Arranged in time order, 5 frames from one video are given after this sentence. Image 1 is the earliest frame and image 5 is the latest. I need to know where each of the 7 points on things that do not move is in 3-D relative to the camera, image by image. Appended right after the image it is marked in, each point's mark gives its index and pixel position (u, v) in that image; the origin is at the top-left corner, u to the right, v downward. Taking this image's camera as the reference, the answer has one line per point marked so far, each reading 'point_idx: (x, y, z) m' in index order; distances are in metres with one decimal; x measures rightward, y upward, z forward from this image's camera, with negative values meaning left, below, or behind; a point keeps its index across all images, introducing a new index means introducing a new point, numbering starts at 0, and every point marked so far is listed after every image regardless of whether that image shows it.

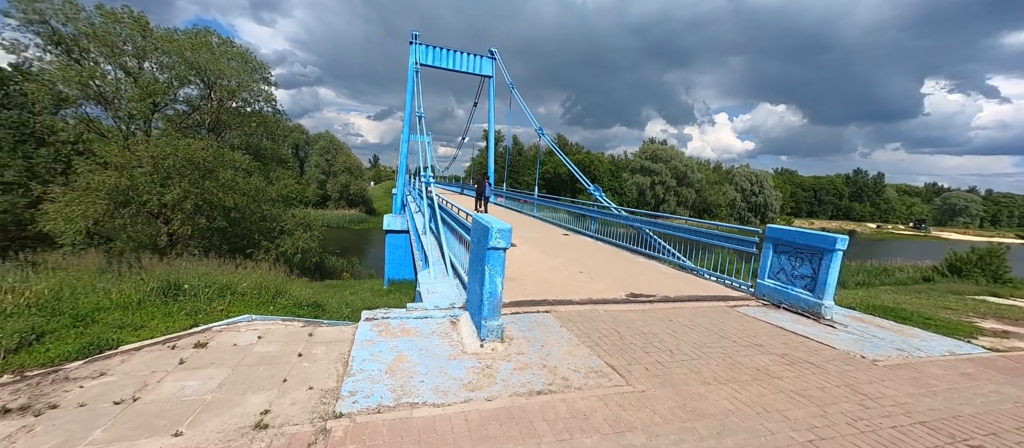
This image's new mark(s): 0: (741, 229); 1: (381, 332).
0: (+4.4, -0.1, +6.8) m
1: (-1.4, -1.1, +3.7) m
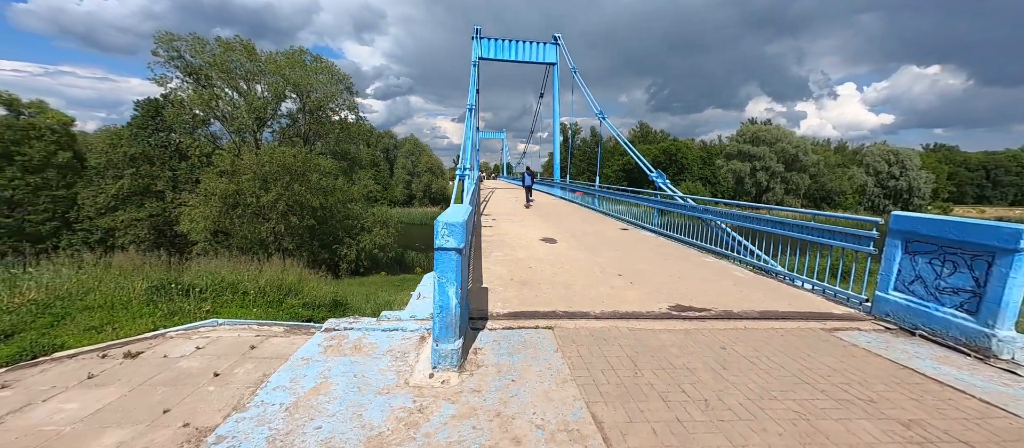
0: (+4.7, +0.1, +4.9) m
1: (-1.6, -1.1, +3.2) m
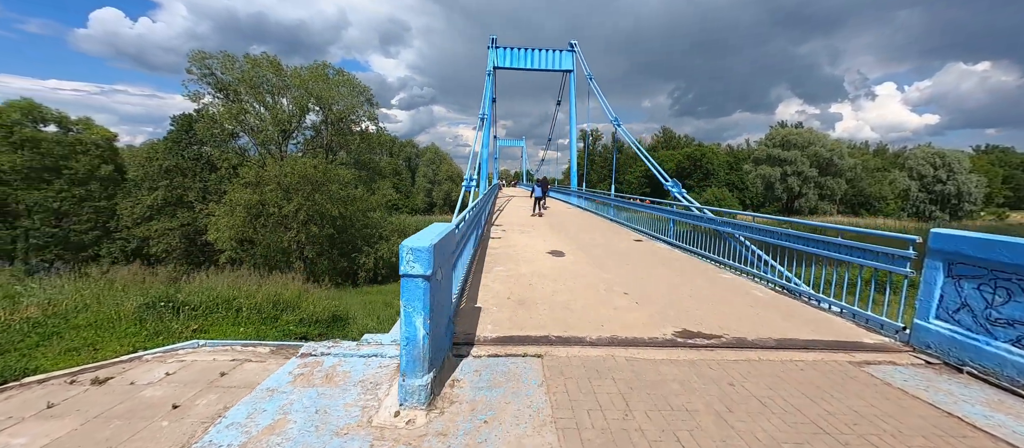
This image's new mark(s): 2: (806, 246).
0: (+4.6, -0.2, +4.4) m
1: (-1.8, -1.3, +3.0) m
2: (+4.6, -0.3, +5.6) m
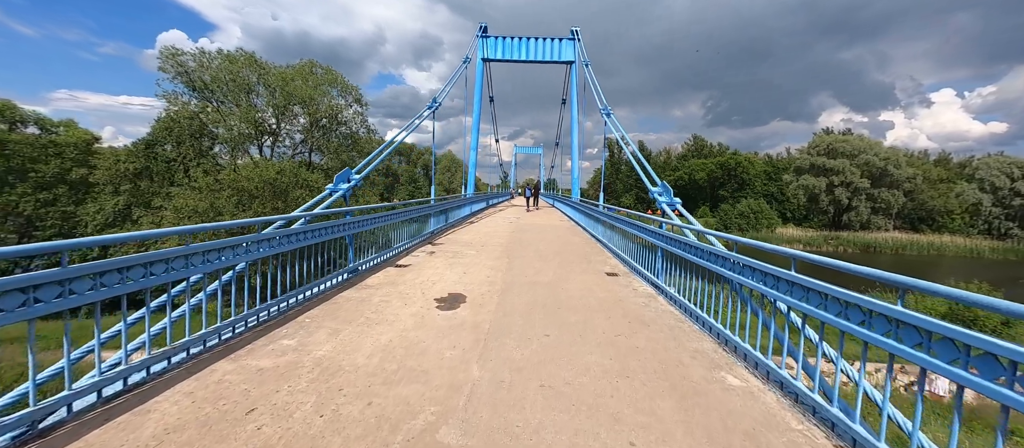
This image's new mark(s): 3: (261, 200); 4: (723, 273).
0: (+2.5, -0.5, +0.9) m
1: (-4.1, -1.5, 0.0) m
2: (+2.5, -0.7, +2.1) m
3: (-13.5, +1.3, +19.4) m
4: (+2.6, -0.6, +4.2) m
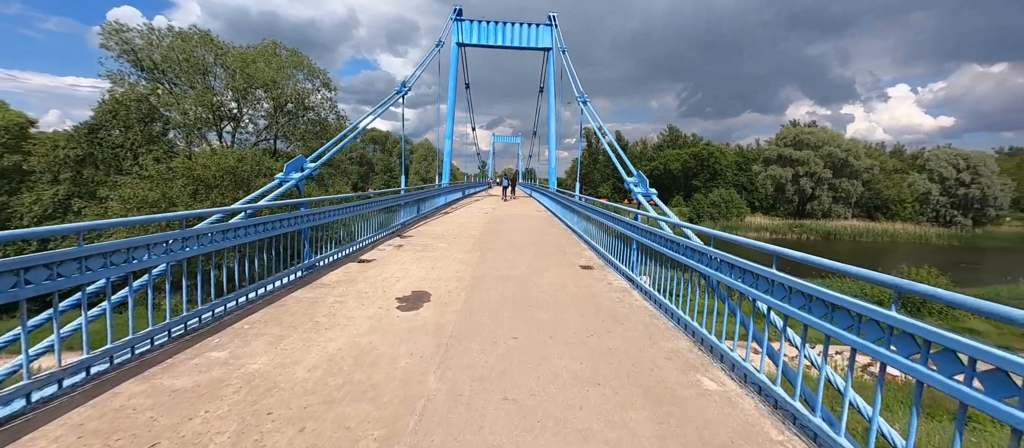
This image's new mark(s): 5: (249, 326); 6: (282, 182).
0: (+2.3, -0.5, +0.7) m
1: (-4.2, -1.6, -0.6) m
2: (+2.3, -0.7, +1.9) m
3: (-14.7, +1.8, +18.2) m
4: (+2.2, -0.5, +4.1) m
5: (-2.7, -1.0, +3.7) m
6: (-4.6, +0.9, +7.2) m
